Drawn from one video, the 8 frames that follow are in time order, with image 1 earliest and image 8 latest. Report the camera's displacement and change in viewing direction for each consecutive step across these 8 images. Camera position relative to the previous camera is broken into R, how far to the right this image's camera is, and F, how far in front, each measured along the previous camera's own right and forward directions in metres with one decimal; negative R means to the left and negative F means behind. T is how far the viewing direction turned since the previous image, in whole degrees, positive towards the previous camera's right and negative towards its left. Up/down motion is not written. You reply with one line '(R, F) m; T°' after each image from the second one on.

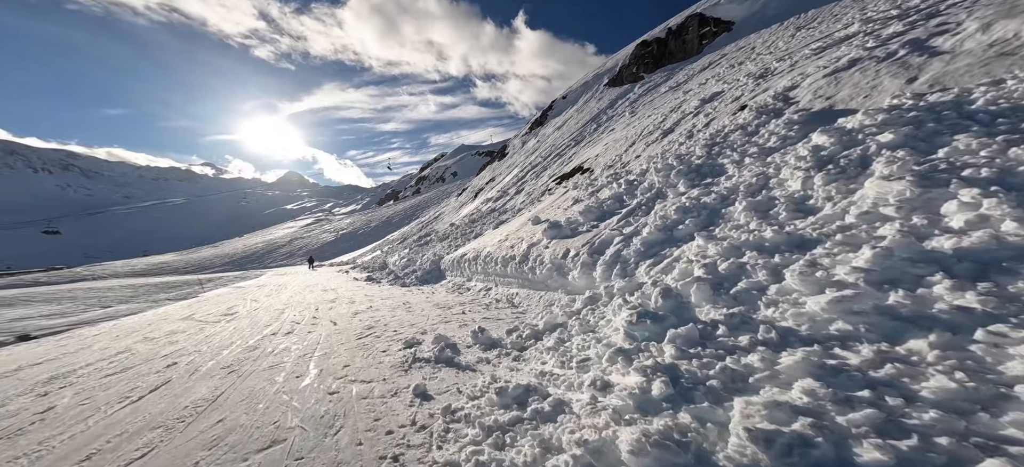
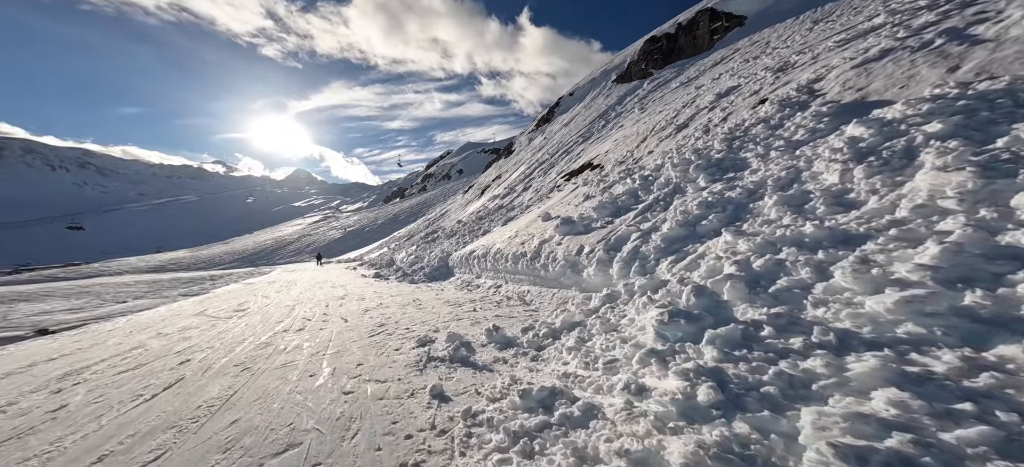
(-0.2, +0.2) m; -1°
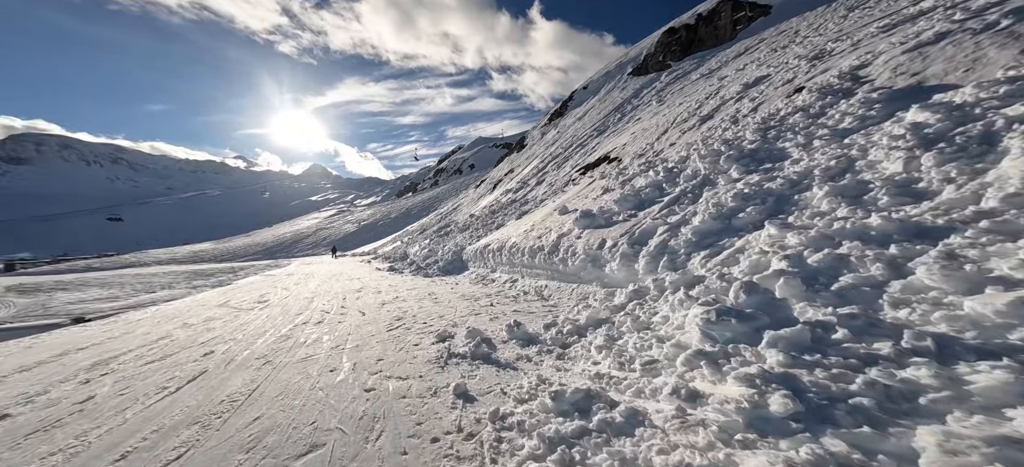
(-0.2, +0.2) m; -2°
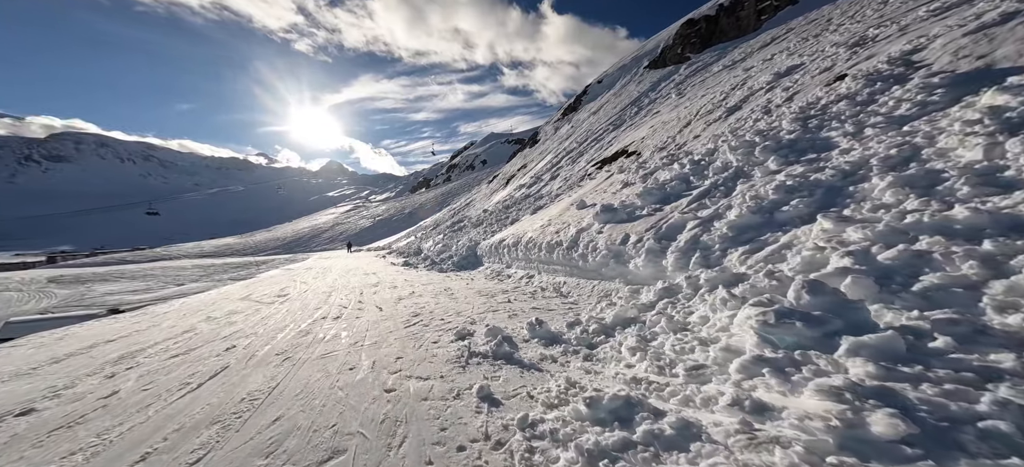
(-0.2, +0.2) m; -2°
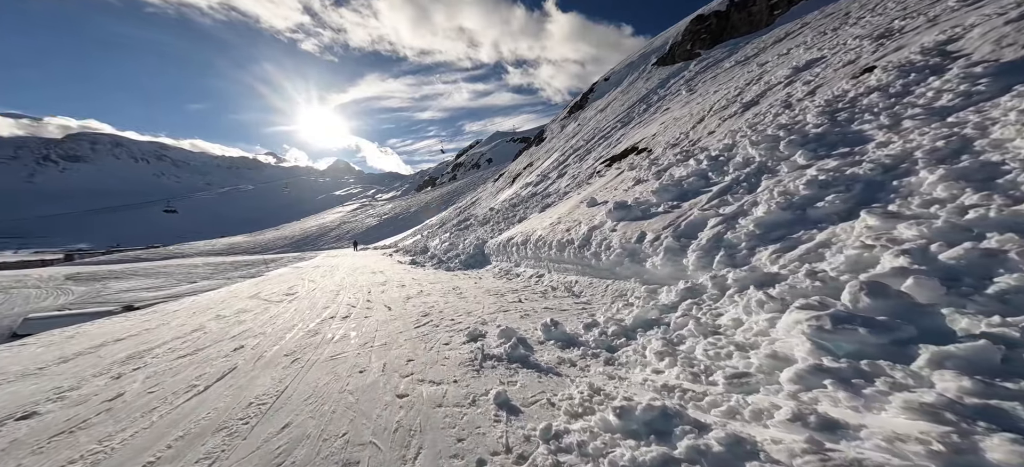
(-0.2, +0.2) m; -1°
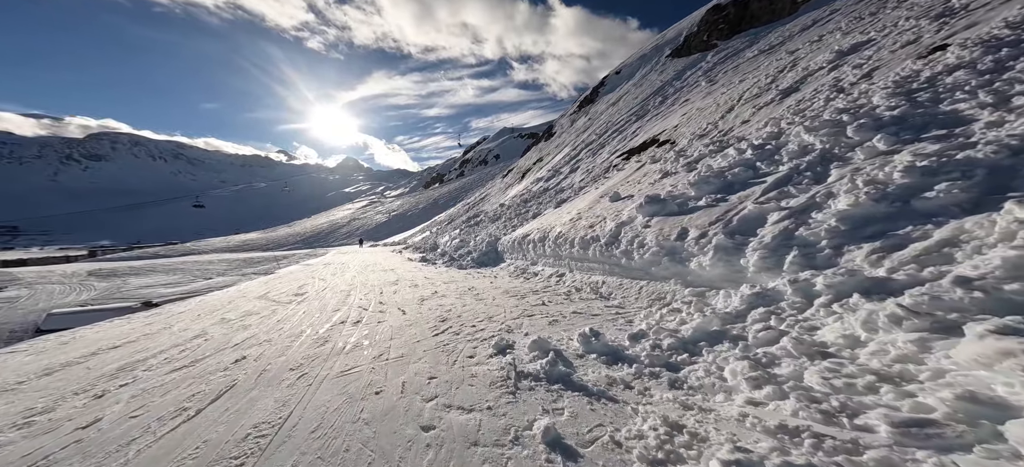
(-0.4, +0.7) m; -1°
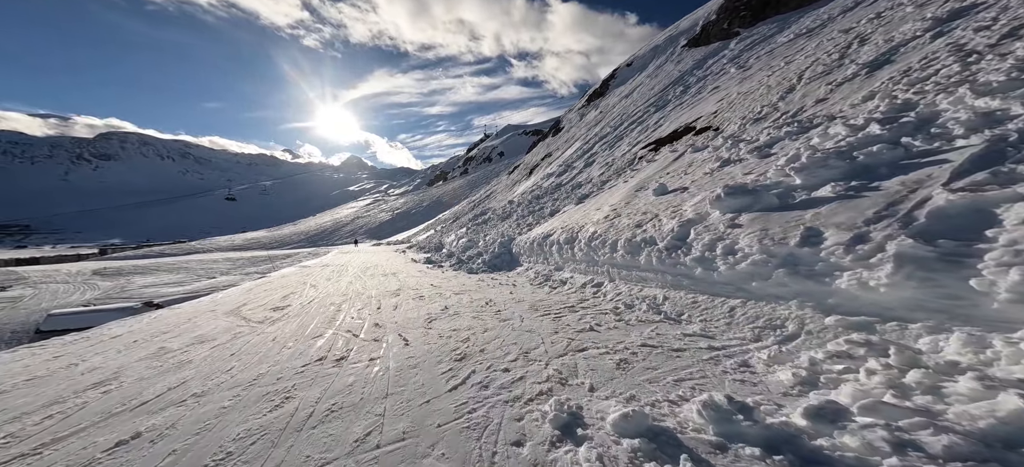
(-0.7, +2.0) m; -1°
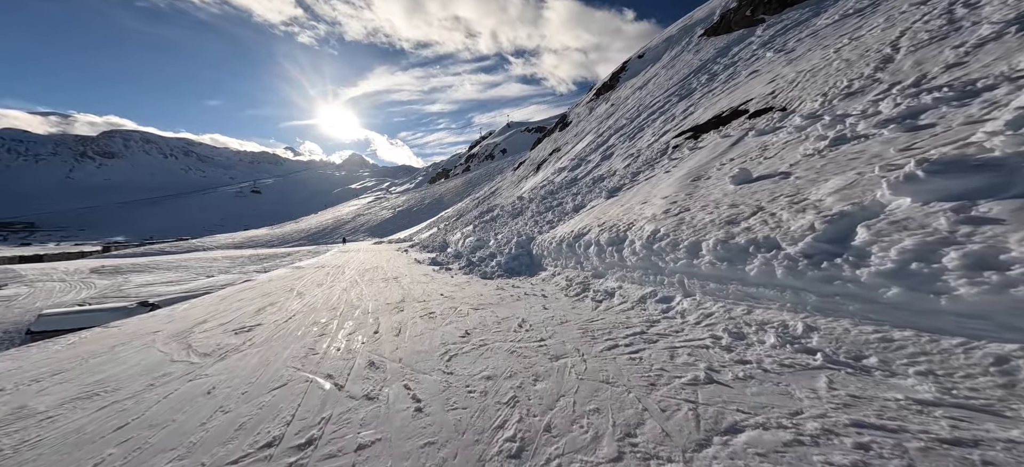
(-0.9, +2.2) m; 0°
